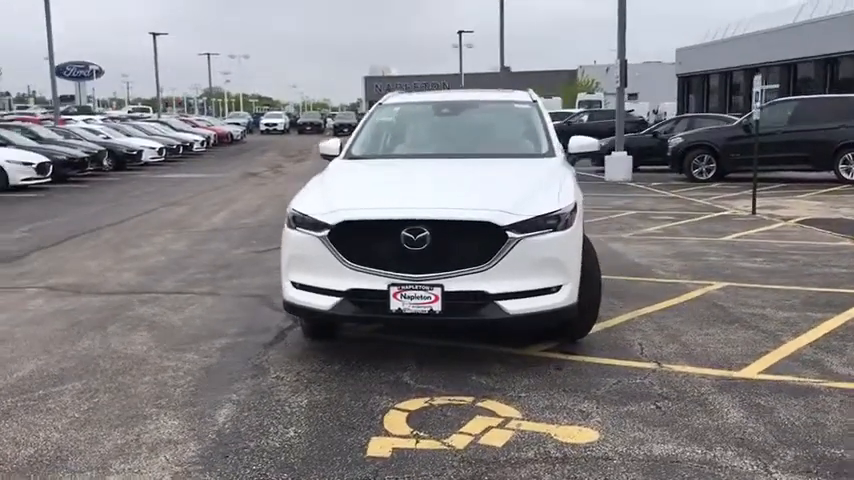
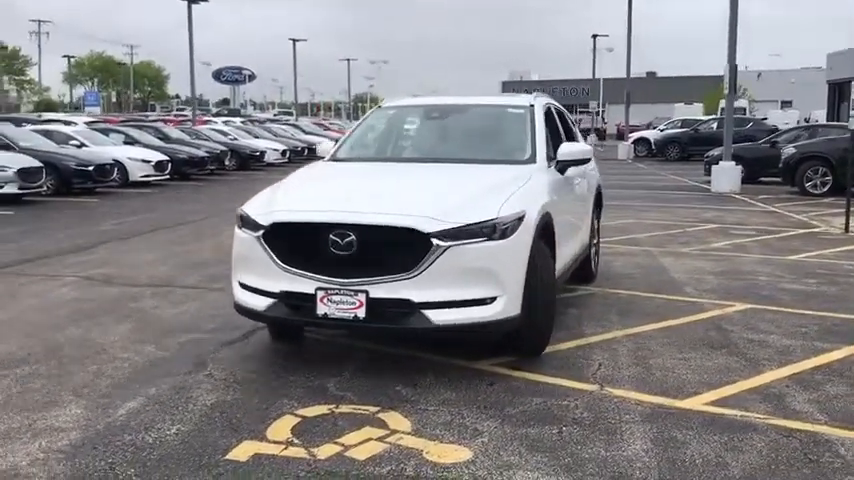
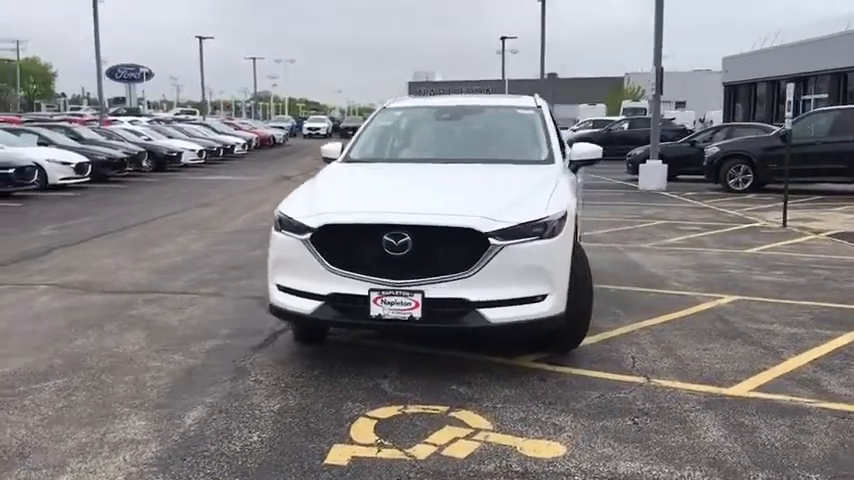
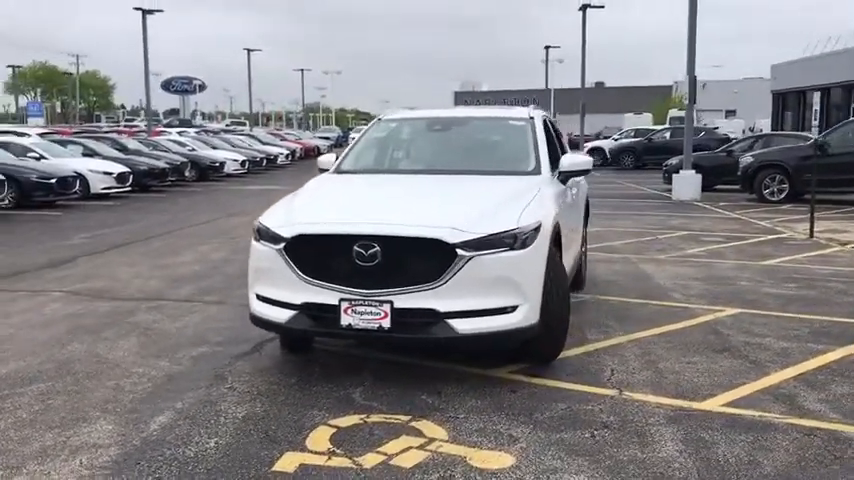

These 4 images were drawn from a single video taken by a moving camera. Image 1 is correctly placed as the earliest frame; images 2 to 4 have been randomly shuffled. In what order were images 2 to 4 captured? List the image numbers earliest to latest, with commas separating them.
3, 4, 2
